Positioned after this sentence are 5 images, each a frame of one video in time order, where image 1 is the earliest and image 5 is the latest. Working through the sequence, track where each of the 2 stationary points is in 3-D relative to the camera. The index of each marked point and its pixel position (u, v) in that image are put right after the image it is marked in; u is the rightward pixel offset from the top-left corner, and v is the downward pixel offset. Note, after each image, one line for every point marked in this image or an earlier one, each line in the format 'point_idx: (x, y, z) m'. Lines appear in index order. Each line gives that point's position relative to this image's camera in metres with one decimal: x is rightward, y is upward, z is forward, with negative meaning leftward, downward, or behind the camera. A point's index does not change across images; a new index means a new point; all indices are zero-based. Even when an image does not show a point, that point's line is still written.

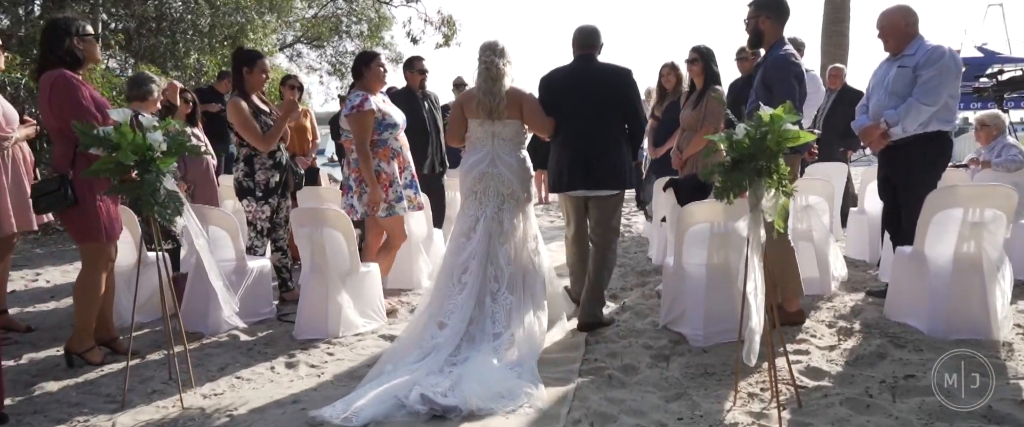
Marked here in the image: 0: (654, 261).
0: (+1.2, -0.4, +6.2) m
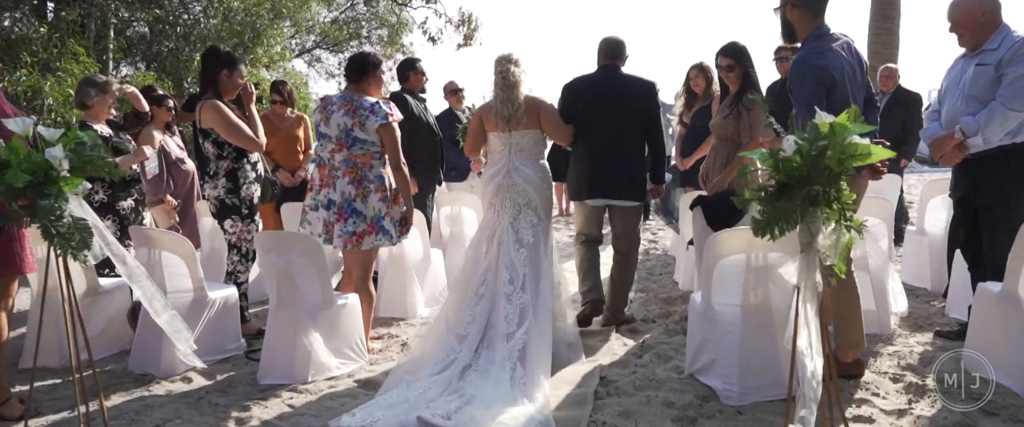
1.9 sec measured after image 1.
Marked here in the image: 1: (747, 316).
0: (+1.3, -0.6, +5.5) m
1: (+1.0, -0.4, +3.1) m
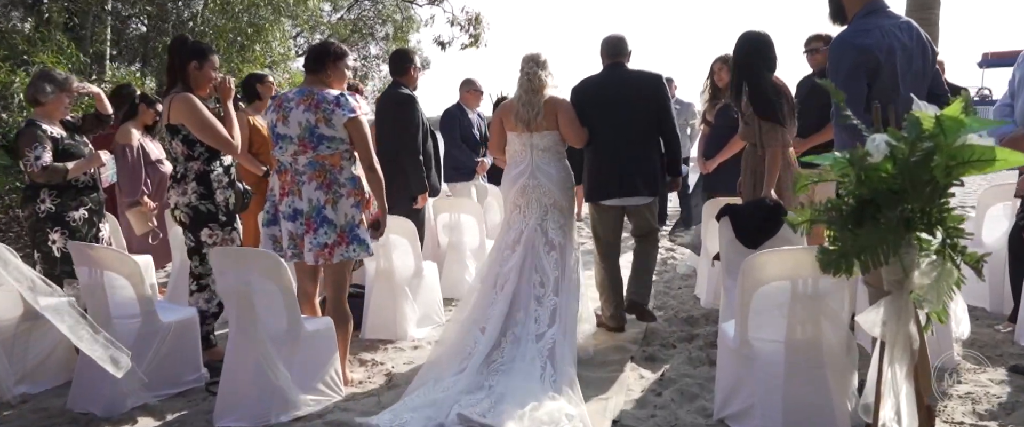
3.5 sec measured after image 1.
0: (+1.3, -0.6, +5.0) m
1: (+1.0, -0.5, +2.5) m
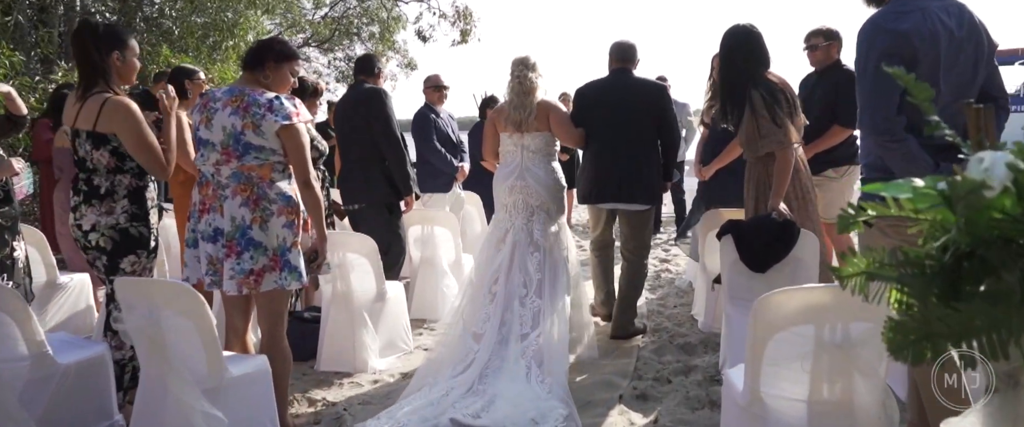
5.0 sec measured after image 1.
0: (+1.2, -0.7, +4.5) m
1: (+0.9, -0.6, +2.0) m
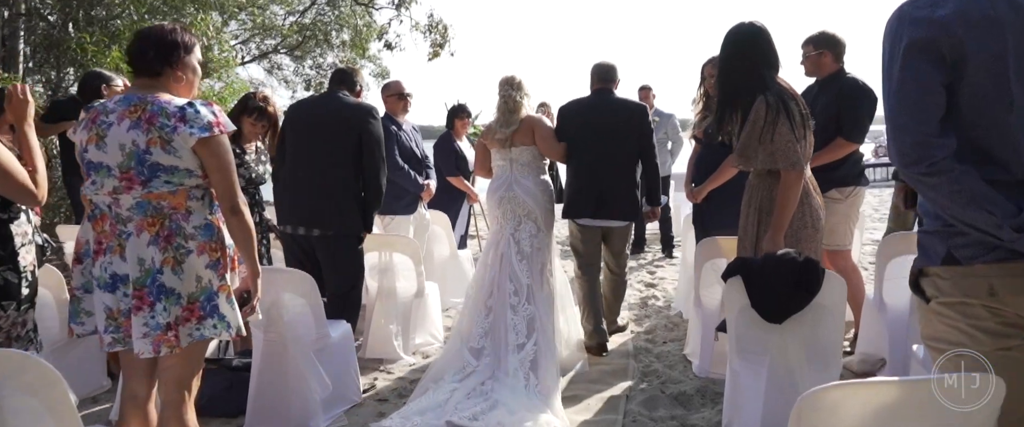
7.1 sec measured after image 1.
0: (+1.0, -0.8, +3.9) m
1: (+0.8, -0.7, +1.5) m
